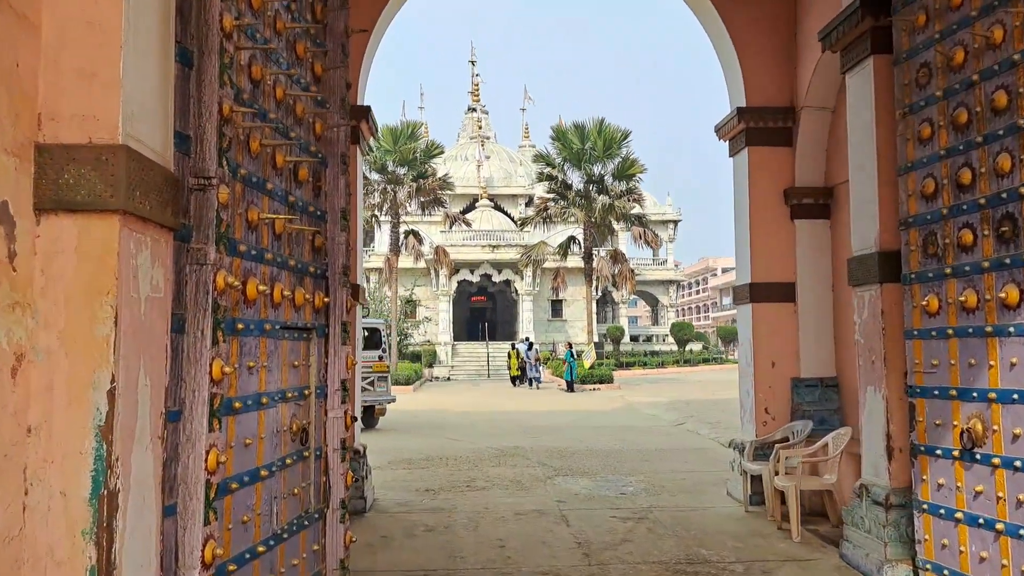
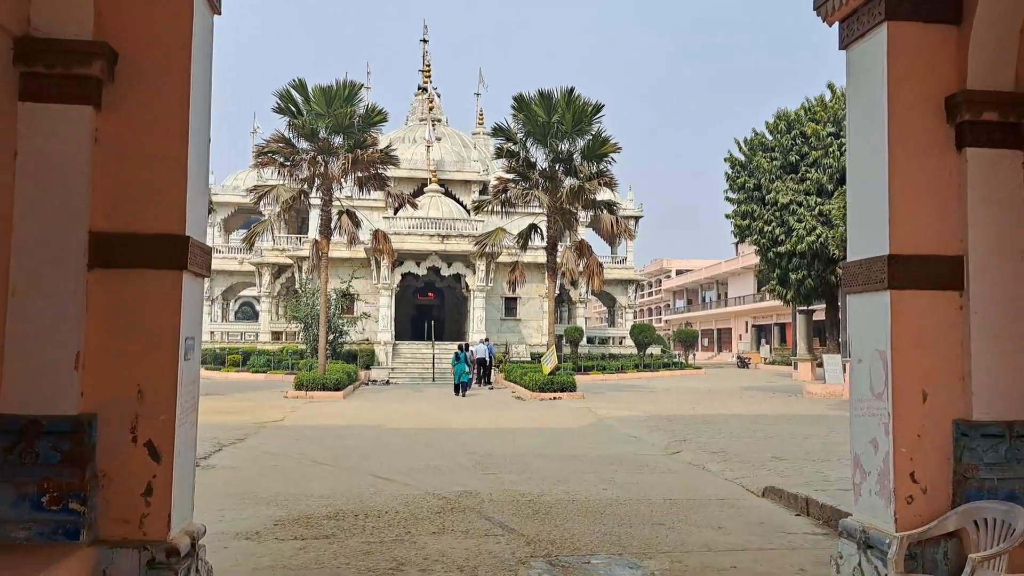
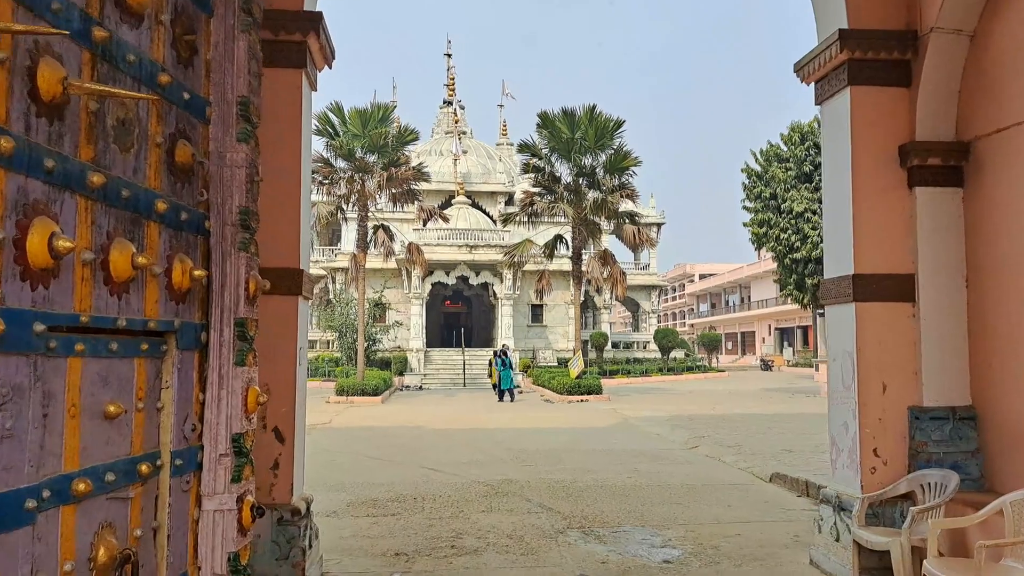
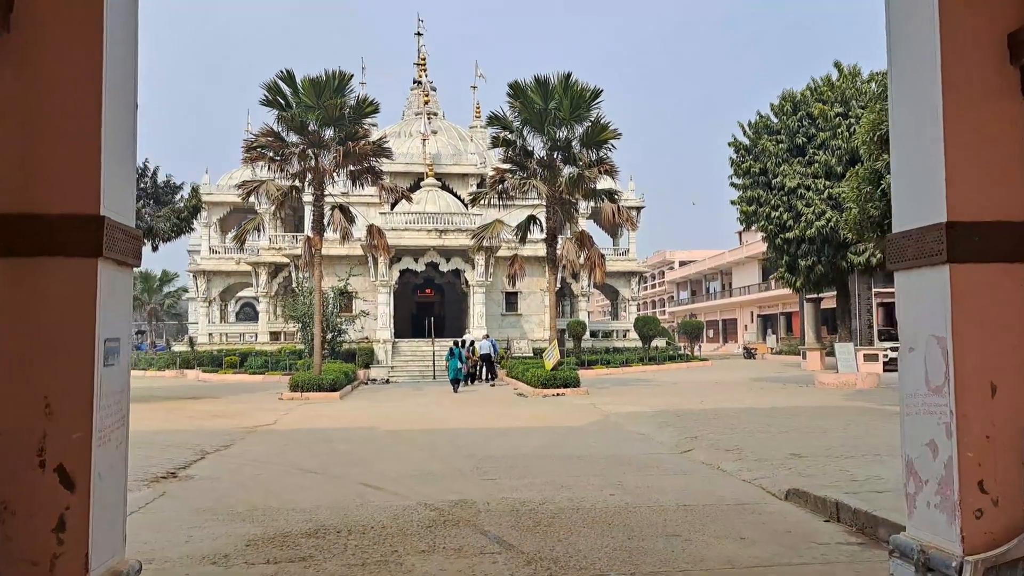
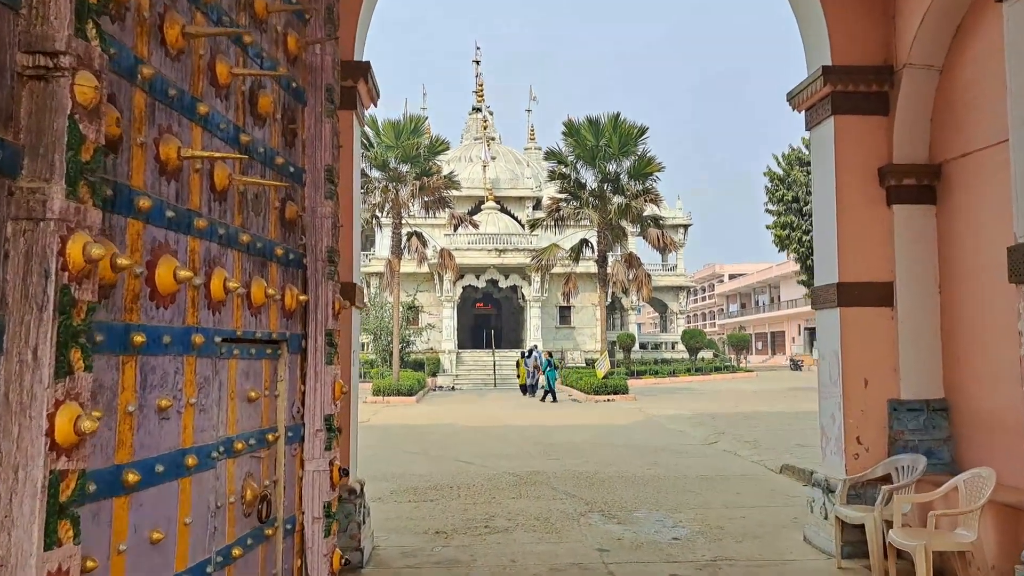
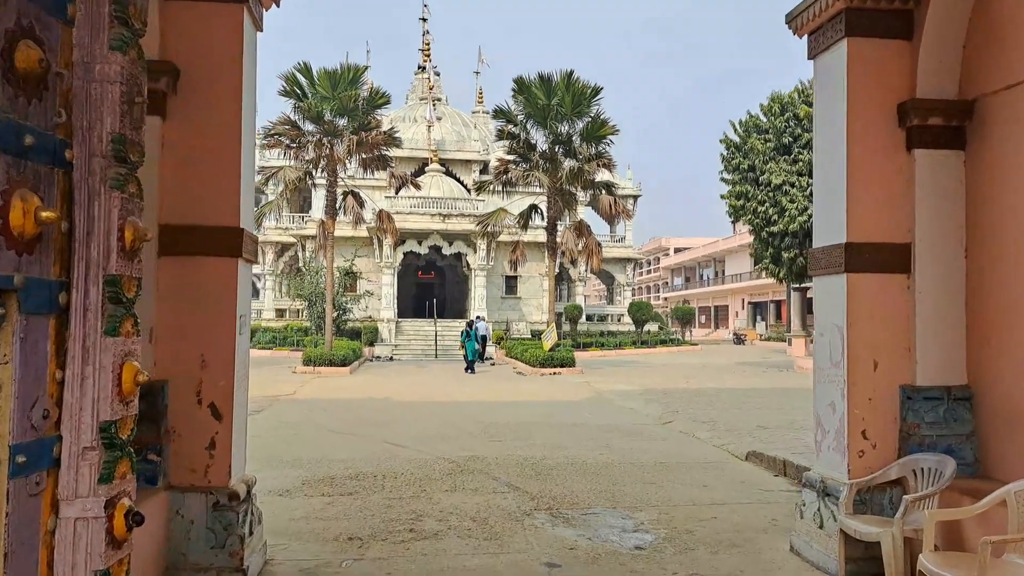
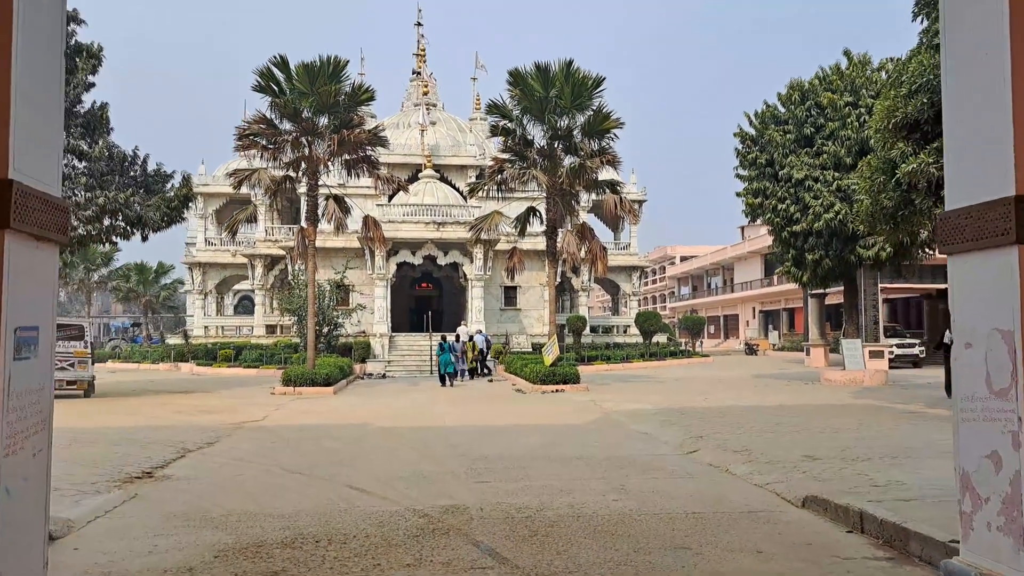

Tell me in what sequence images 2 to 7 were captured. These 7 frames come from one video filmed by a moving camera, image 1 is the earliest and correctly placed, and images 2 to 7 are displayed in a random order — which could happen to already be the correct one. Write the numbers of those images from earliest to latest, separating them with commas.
5, 3, 6, 2, 4, 7
